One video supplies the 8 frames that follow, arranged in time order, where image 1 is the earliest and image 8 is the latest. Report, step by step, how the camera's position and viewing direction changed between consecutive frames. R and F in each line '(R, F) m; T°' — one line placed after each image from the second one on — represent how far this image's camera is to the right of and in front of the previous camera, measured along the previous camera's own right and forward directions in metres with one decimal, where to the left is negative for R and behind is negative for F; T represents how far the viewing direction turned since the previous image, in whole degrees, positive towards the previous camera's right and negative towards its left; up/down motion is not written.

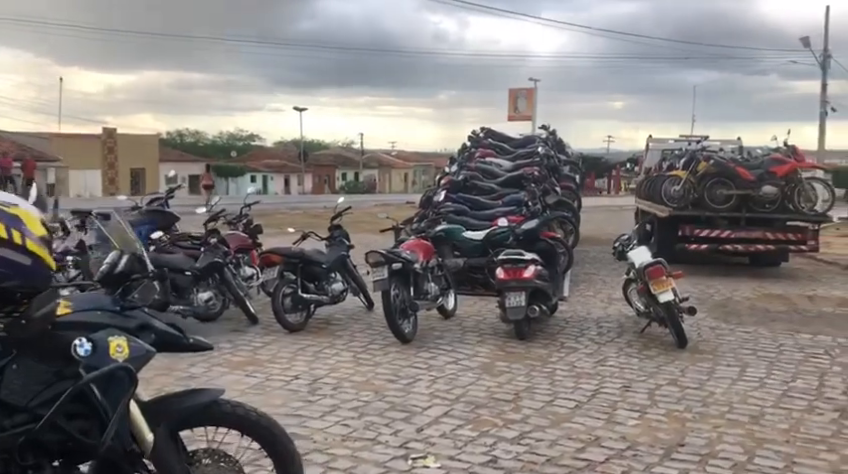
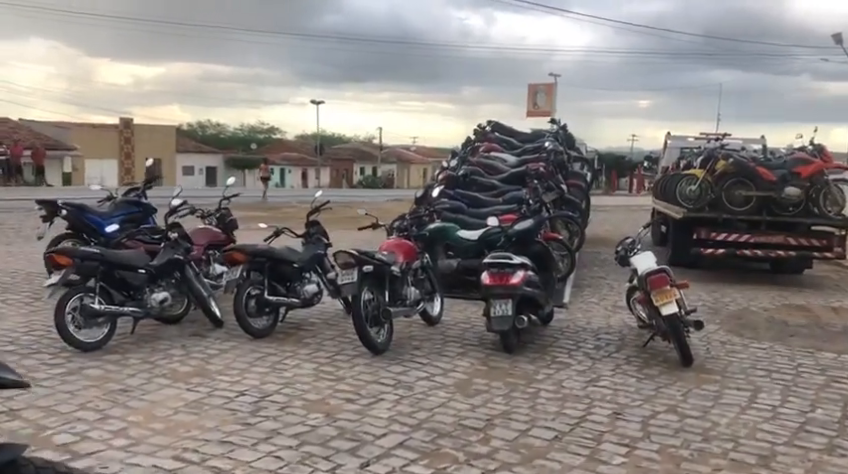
(+0.3, +0.7) m; -1°
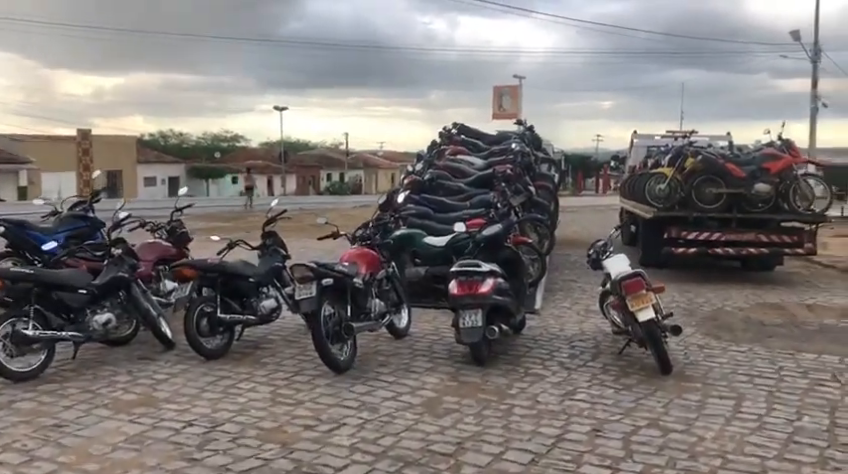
(+0.1, +0.4) m; +2°
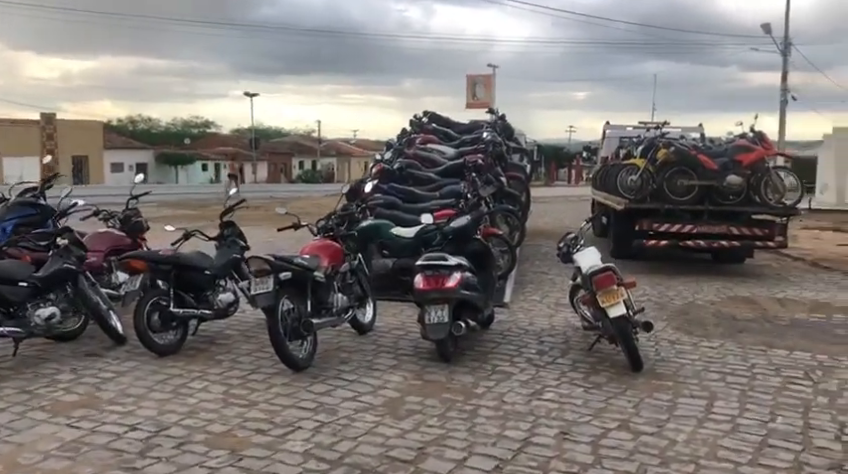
(+0.1, +0.3) m; +2°
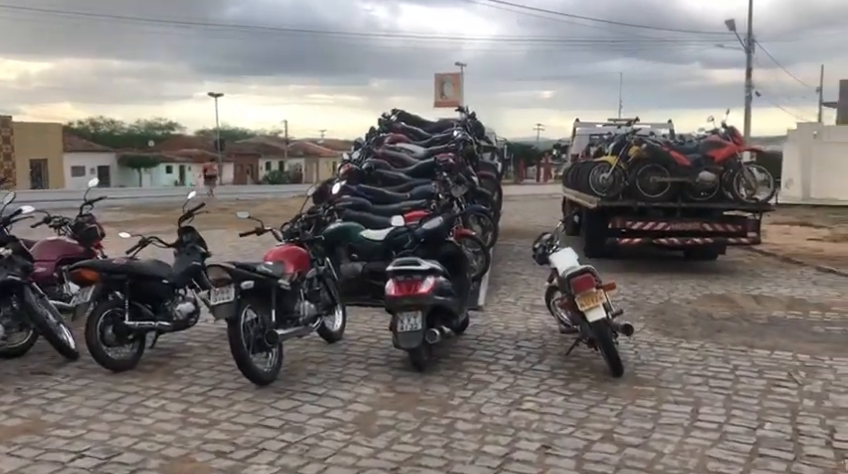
(0.0, +0.3) m; +2°
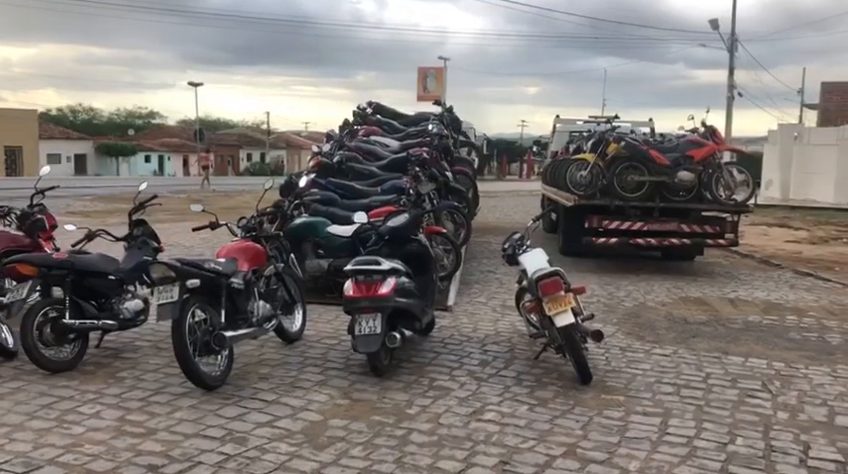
(+0.1, +0.3) m; +1°
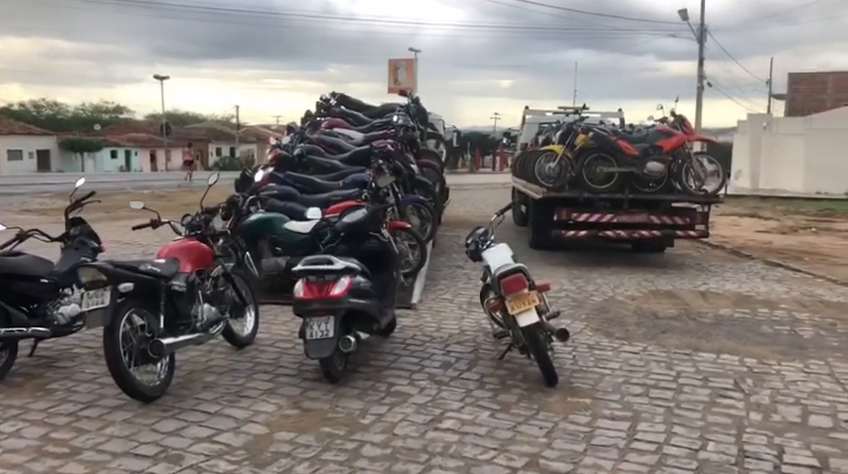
(+0.1, +0.3) m; +2°
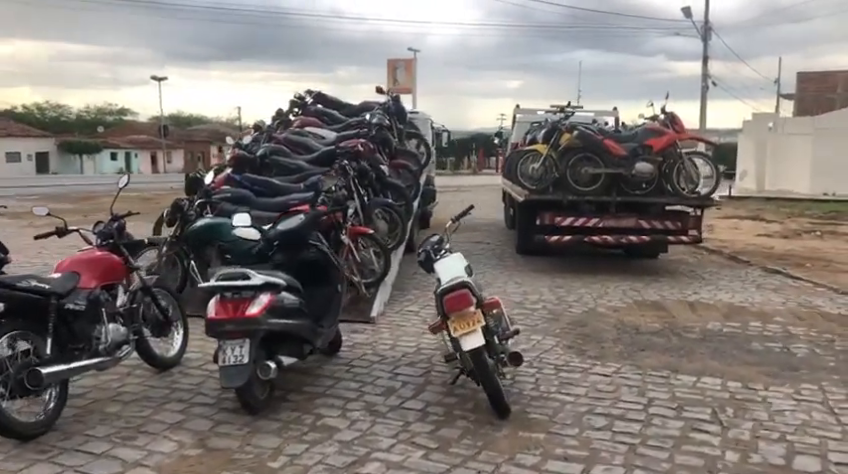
(+0.4, +0.6) m; 0°
